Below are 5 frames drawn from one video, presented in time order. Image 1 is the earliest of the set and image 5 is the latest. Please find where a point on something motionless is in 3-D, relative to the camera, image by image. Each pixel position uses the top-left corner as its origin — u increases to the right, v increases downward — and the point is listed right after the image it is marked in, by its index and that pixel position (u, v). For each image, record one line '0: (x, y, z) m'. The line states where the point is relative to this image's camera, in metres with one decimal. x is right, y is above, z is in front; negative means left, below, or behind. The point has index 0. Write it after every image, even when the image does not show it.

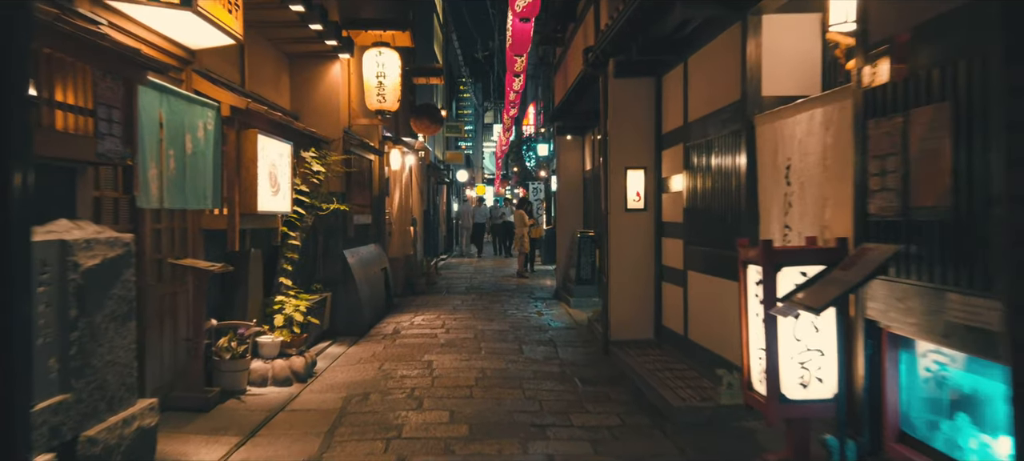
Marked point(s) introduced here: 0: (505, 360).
0: (-0.1, -1.1, +8.9) m
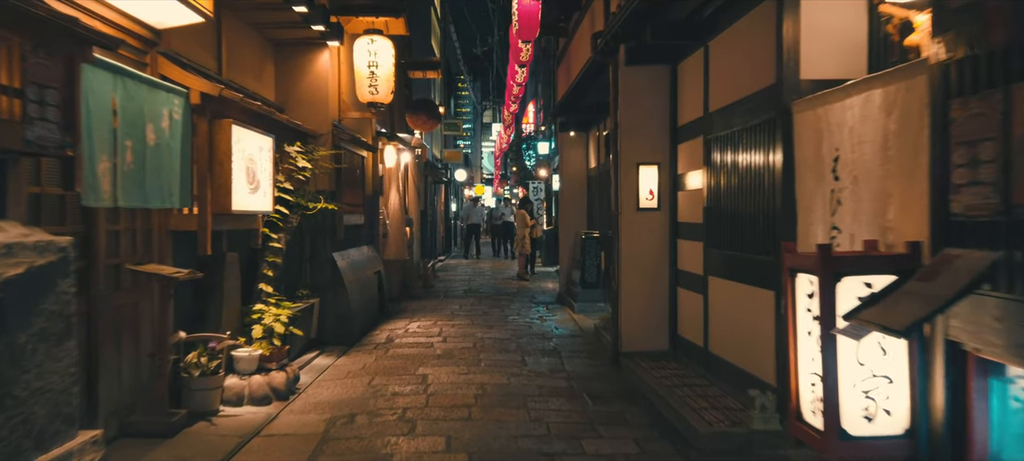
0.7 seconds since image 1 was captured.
0: (0.0, -1.1, +8.2) m
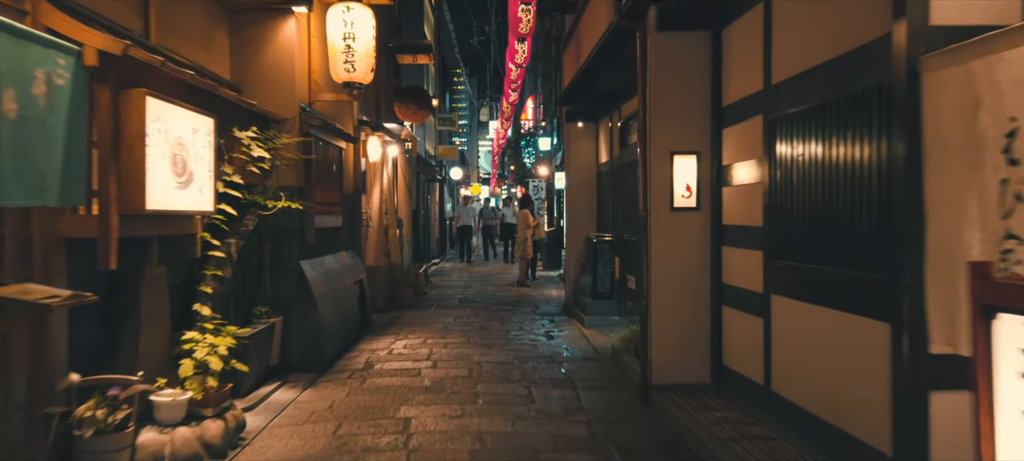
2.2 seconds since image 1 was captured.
0: (0.0, -1.1, +6.5) m
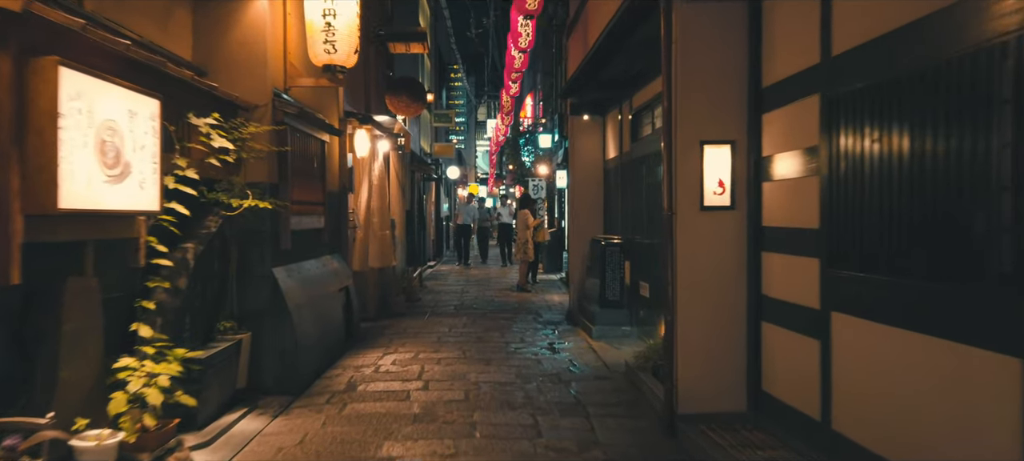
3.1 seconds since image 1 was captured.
0: (0.0, -1.2, +5.5) m
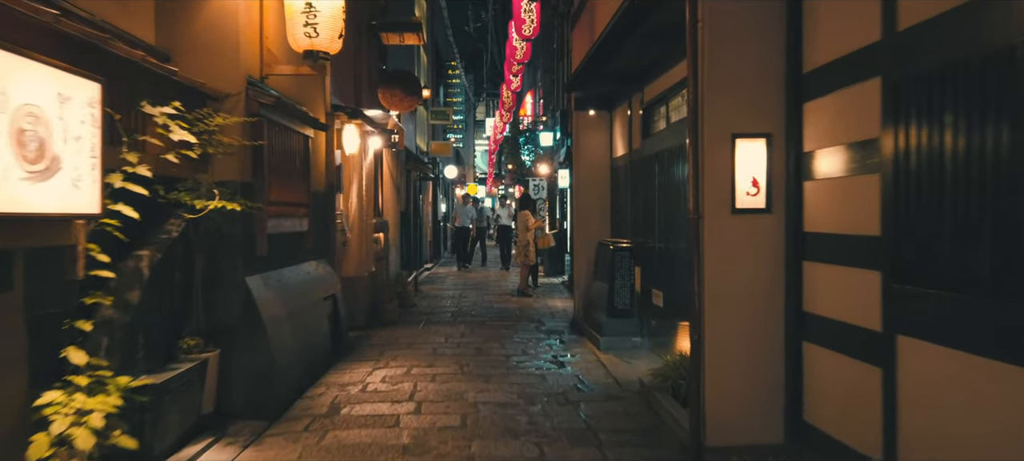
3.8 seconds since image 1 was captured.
0: (0.0, -1.2, +4.7) m
